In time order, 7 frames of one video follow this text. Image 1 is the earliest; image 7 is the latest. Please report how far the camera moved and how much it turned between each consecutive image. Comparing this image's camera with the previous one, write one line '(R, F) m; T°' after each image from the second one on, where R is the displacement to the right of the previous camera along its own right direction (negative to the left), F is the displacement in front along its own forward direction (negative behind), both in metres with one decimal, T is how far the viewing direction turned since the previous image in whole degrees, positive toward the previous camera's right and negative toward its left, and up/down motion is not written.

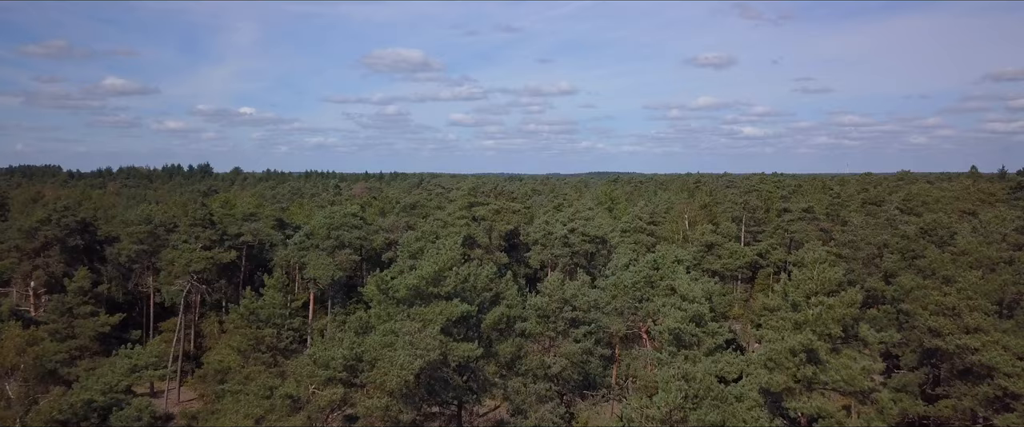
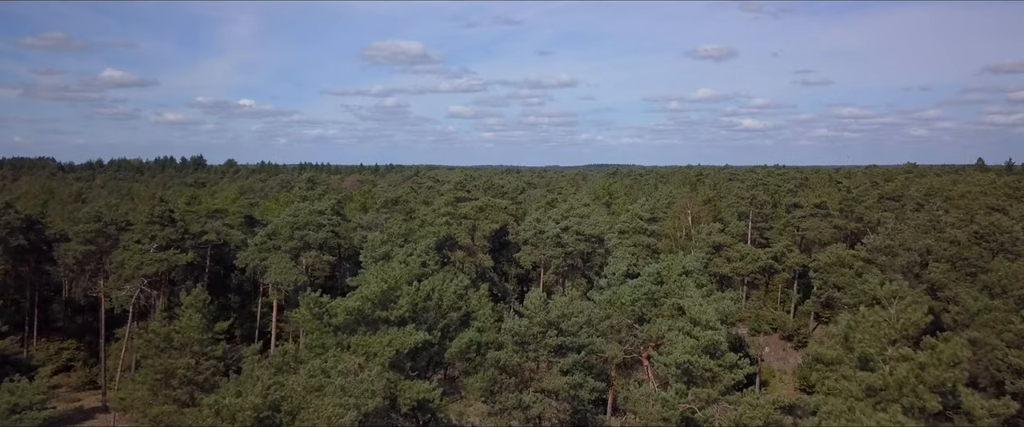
(+0.6, +4.0) m; 0°
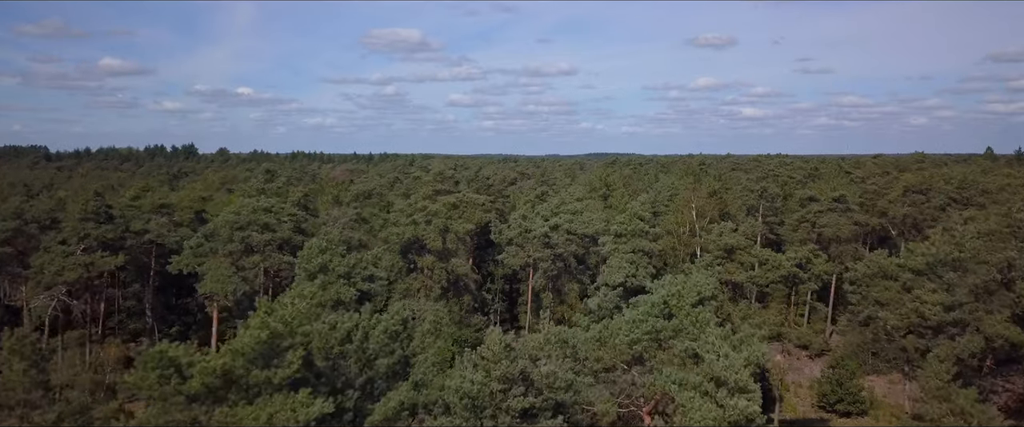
(+0.7, +5.1) m; 0°
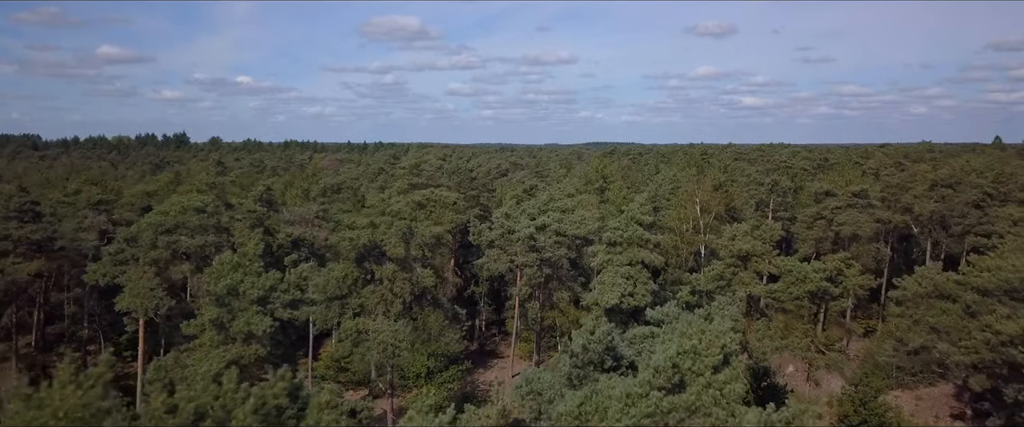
(+0.7, +4.6) m; 0°
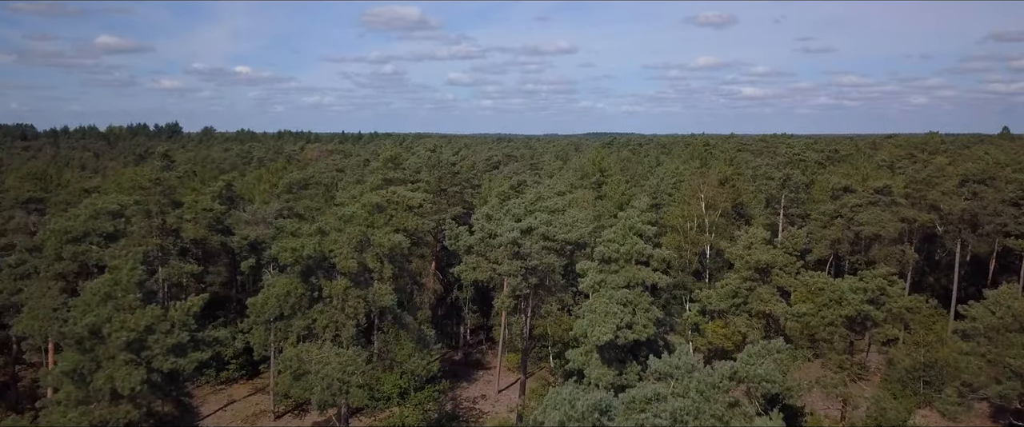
(+0.6, +4.1) m; 0°
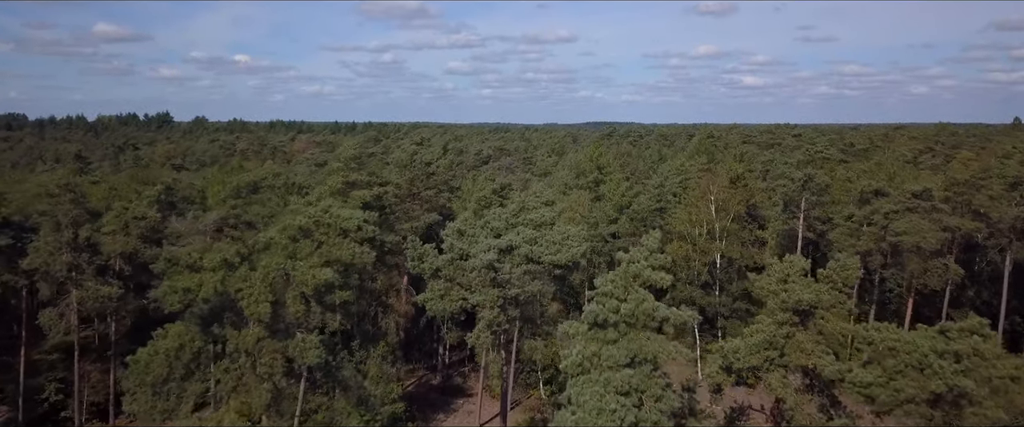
(+0.6, +5.1) m; 0°
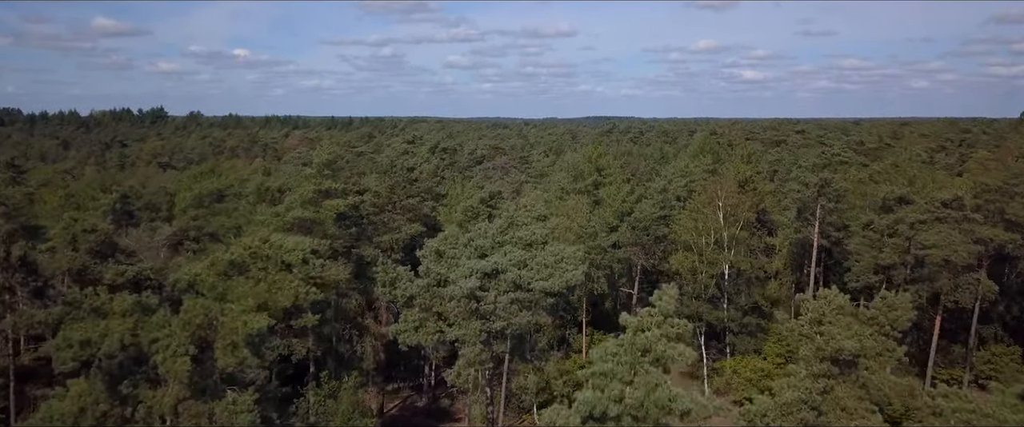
(+0.3, +3.0) m; 0°
